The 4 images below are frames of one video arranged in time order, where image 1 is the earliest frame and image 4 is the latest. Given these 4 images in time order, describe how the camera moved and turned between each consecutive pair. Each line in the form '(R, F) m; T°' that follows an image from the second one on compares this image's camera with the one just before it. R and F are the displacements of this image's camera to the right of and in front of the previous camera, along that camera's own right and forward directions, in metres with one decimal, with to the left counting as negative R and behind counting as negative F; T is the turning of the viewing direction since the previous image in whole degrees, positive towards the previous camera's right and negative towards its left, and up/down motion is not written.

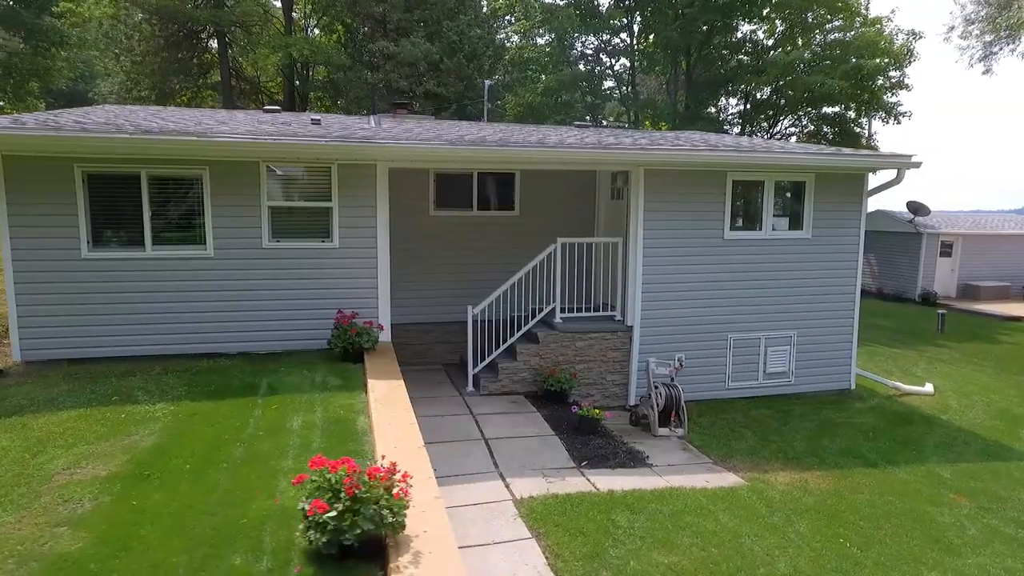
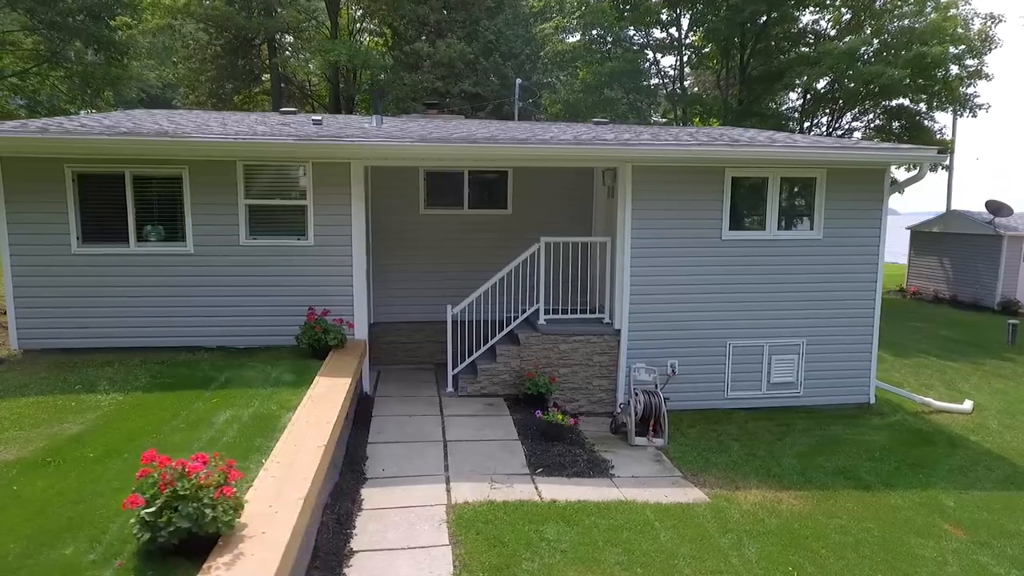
(+1.0, +0.2) m; -7°
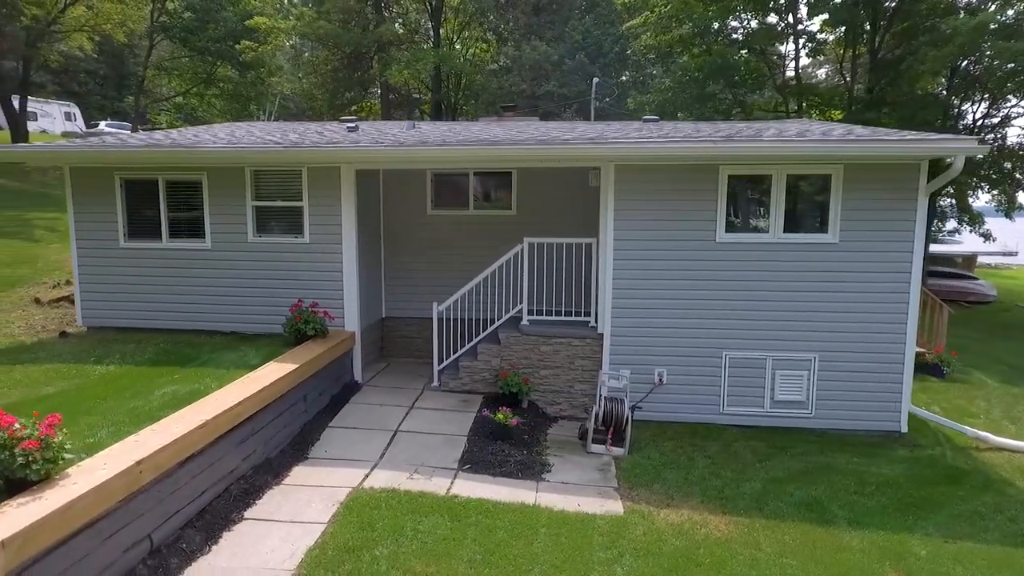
(+2.0, +0.1) m; -14°
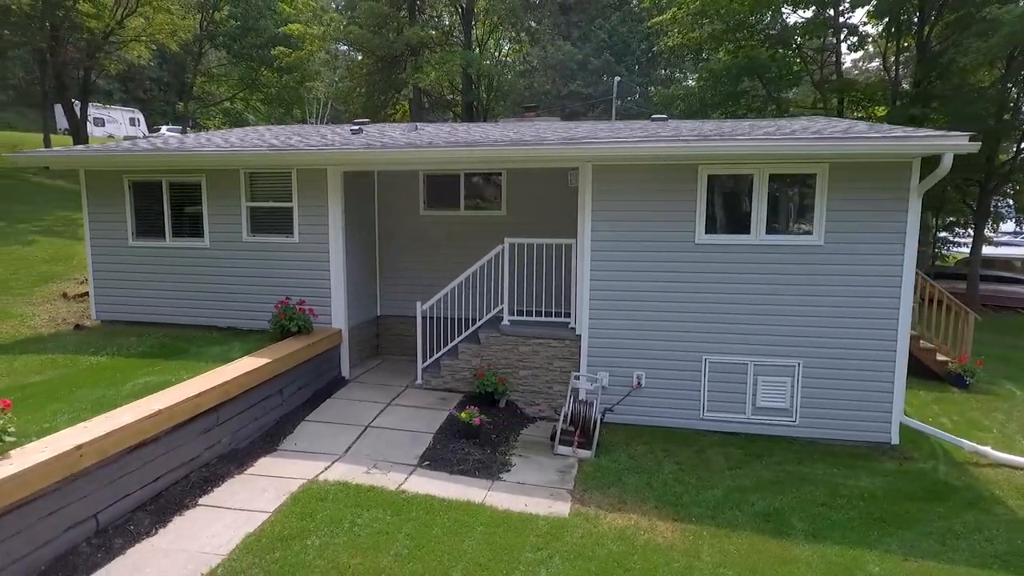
(+0.9, 0.0) m; -5°
